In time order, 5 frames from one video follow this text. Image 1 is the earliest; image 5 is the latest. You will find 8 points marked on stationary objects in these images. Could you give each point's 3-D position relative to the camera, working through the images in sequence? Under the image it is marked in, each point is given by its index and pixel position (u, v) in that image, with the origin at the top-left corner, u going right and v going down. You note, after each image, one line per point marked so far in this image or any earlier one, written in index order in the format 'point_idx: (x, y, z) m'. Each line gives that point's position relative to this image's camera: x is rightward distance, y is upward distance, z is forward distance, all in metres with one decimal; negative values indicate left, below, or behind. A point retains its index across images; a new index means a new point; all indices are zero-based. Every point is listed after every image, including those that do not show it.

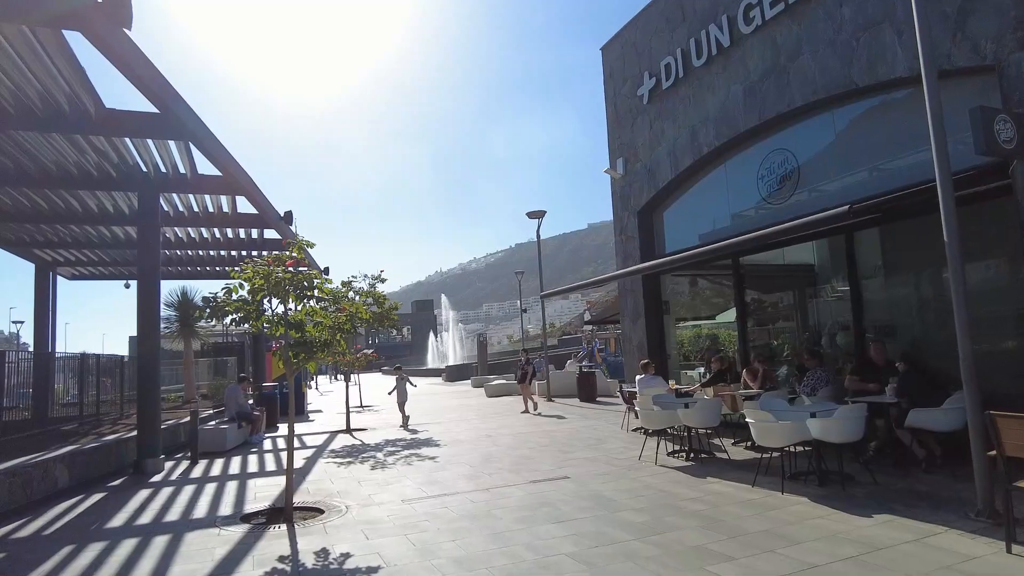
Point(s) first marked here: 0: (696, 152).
0: (+3.5, +2.6, +12.7) m
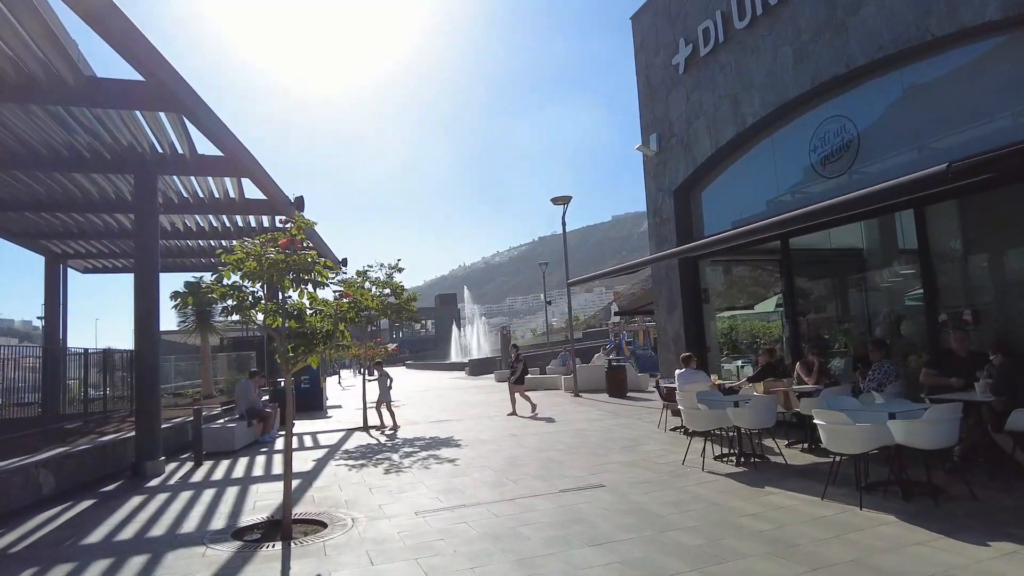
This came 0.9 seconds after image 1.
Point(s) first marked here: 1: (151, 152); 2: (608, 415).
0: (+3.9, +2.8, +11.6) m
1: (-5.8, +2.2, +10.7) m
2: (+2.0, -2.7, +14.1) m
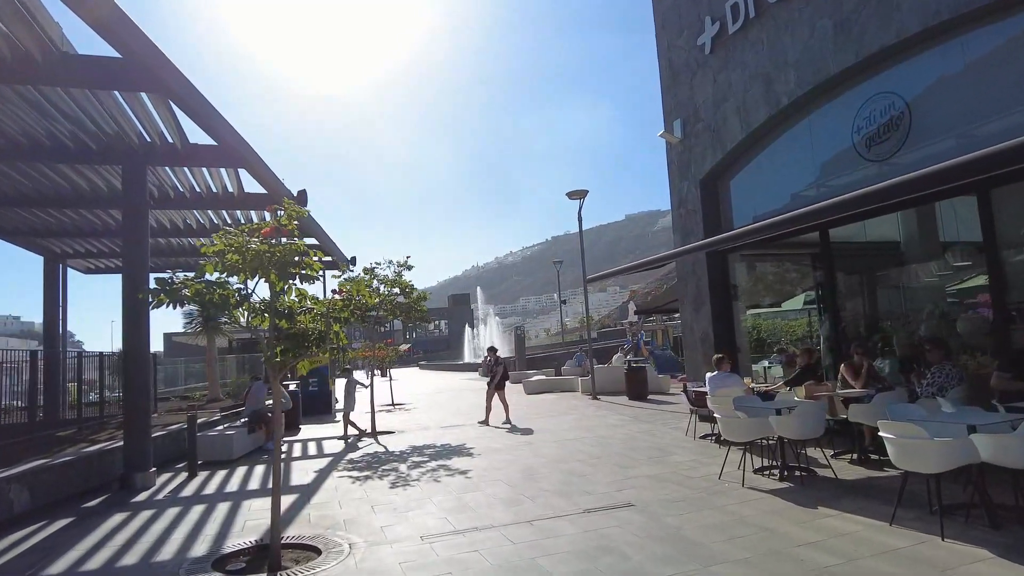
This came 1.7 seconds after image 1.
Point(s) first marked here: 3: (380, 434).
0: (+4.1, +2.9, +10.7) m
1: (-5.6, +2.2, +10.0) m
2: (+2.4, -2.6, +13.3) m
3: (-2.8, -3.1, +14.1) m
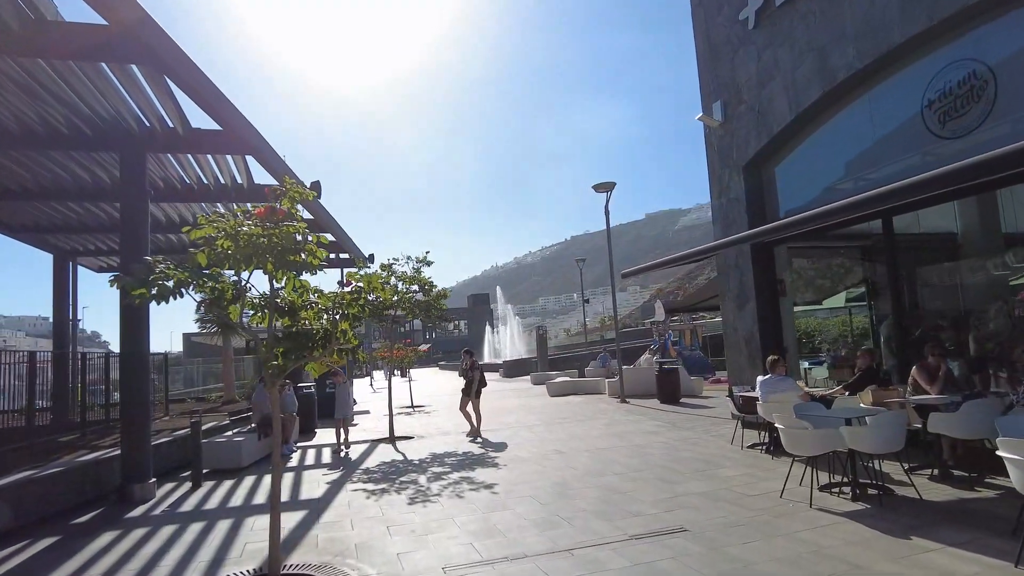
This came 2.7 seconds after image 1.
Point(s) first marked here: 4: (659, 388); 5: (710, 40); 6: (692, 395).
0: (+4.5, +3.0, +9.7) m
1: (-5.2, +2.2, +9.3) m
2: (+2.8, -2.5, +12.3) m
3: (-2.2, -3.0, +13.3) m
4: (+3.9, -2.6, +17.6) m
5: (+3.6, +4.6, +12.4) m
6: (+5.1, -3.0, +18.9) m
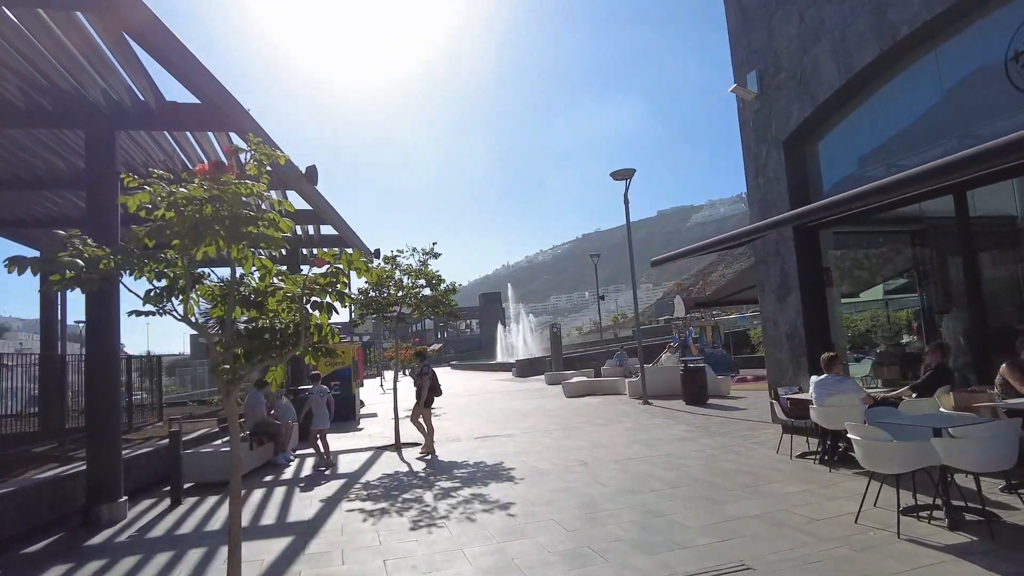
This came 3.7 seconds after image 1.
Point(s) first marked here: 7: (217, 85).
0: (+4.7, +3.2, +8.5) m
1: (-5.0, +2.3, +8.3) m
2: (+3.1, -2.4, +11.2) m
3: (-2.0, -2.9, +12.2) m
4: (+4.2, -2.5, +16.4) m
5: (+3.9, +4.8, +11.2) m
6: (+5.5, -2.8, +17.7) m
7: (-3.5, +2.4, +7.7) m
